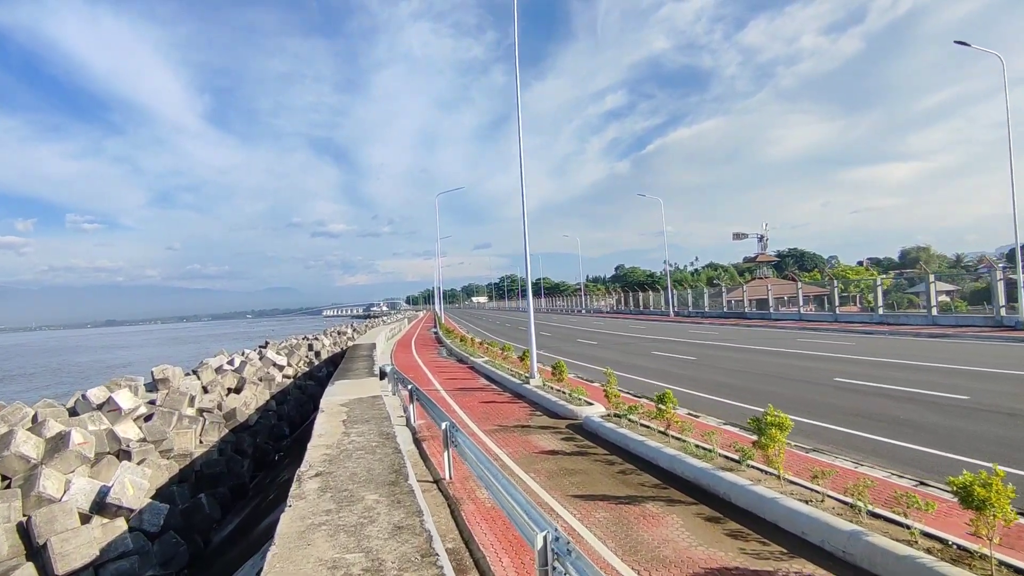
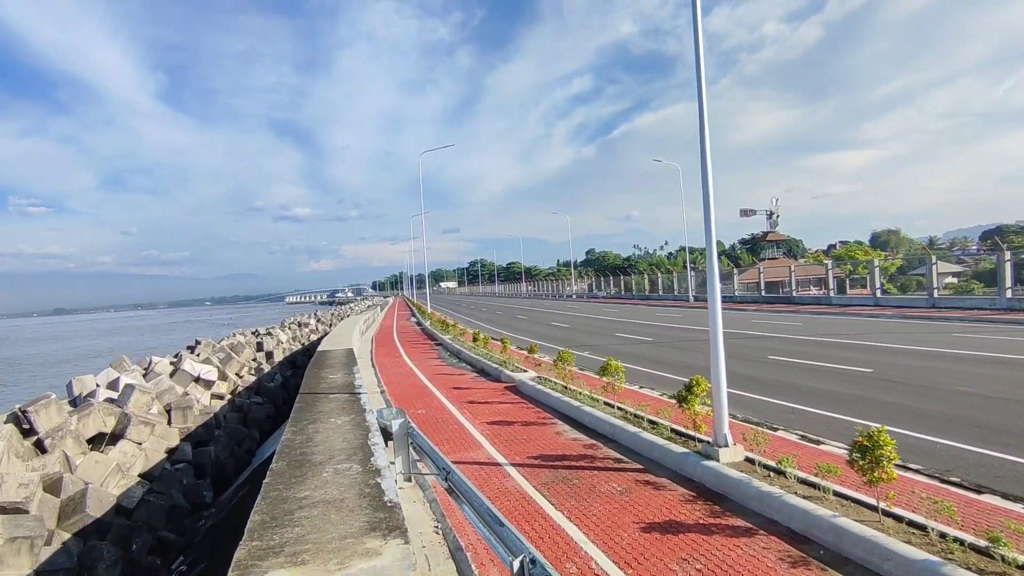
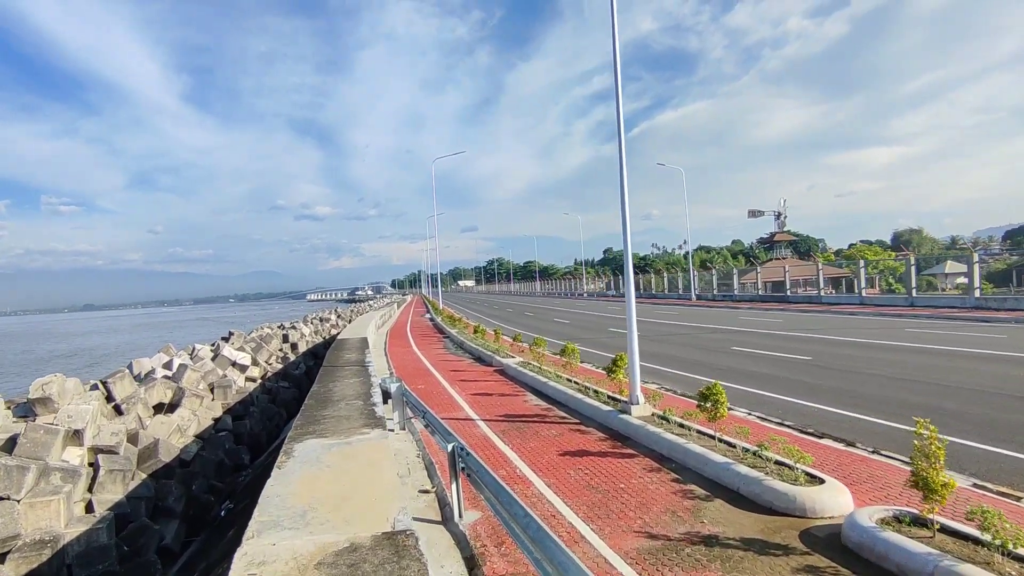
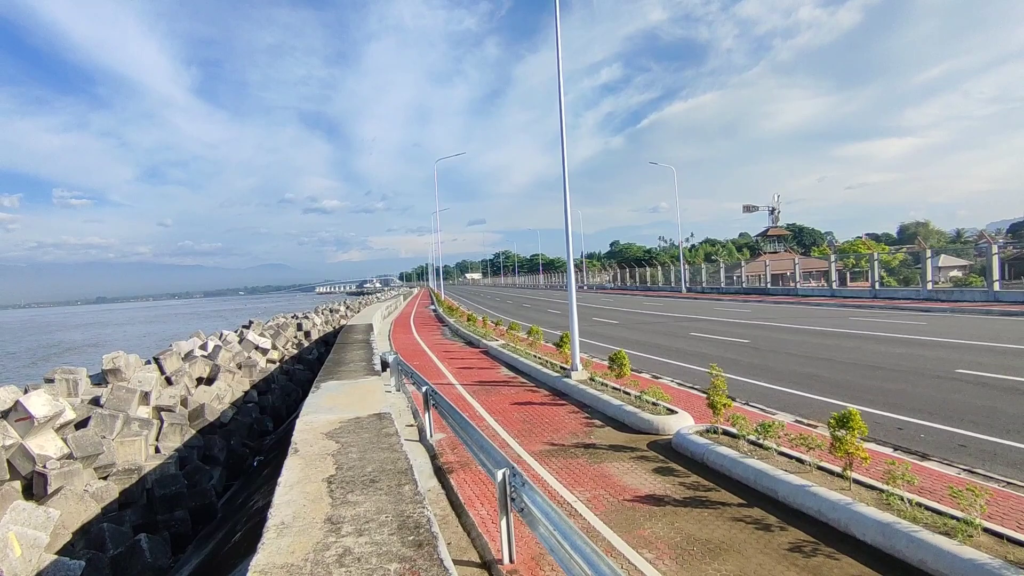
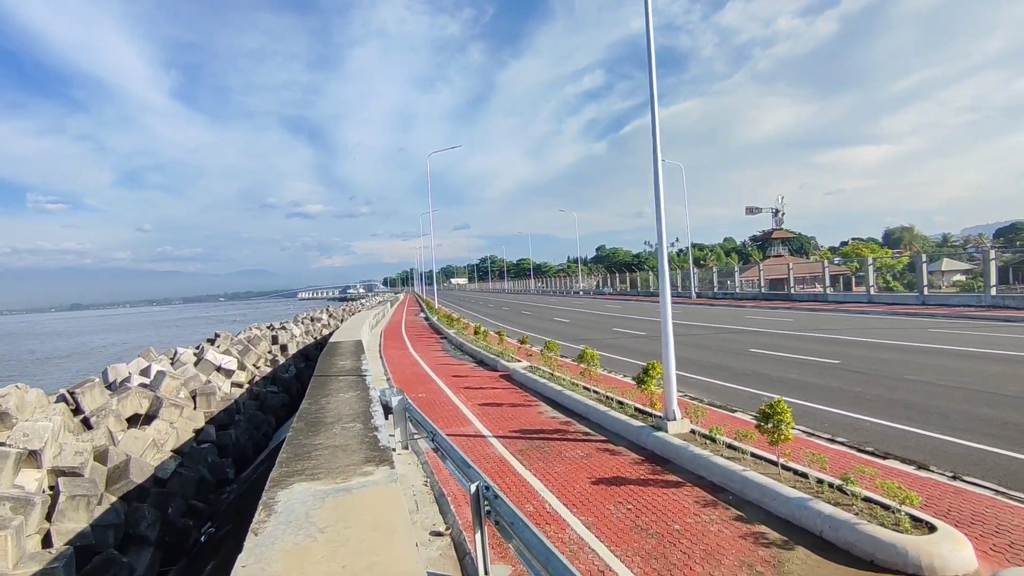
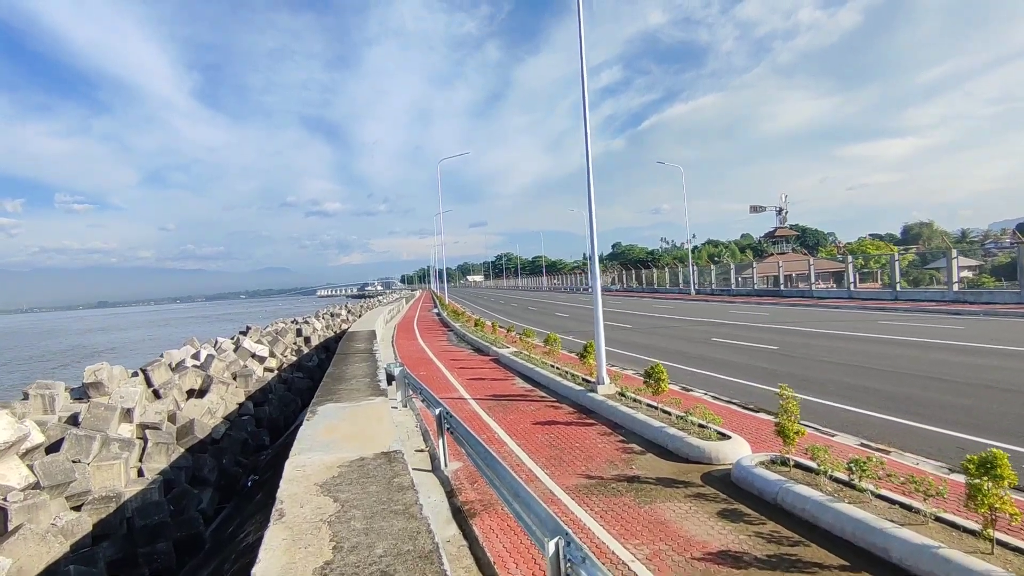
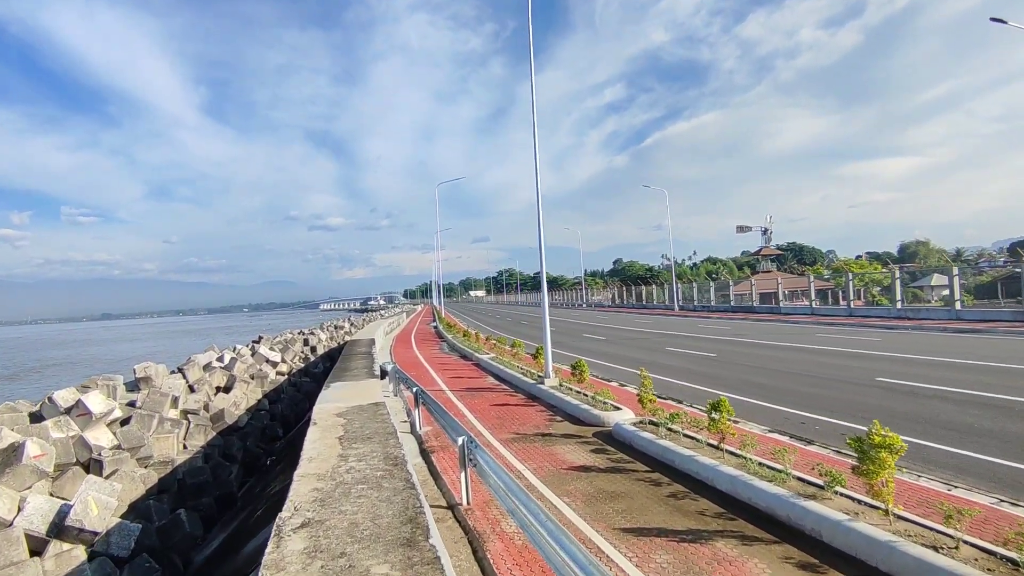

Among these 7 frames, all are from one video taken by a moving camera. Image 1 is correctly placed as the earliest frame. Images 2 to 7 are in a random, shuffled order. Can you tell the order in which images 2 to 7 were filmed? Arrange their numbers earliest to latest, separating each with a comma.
7, 4, 6, 3, 5, 2
